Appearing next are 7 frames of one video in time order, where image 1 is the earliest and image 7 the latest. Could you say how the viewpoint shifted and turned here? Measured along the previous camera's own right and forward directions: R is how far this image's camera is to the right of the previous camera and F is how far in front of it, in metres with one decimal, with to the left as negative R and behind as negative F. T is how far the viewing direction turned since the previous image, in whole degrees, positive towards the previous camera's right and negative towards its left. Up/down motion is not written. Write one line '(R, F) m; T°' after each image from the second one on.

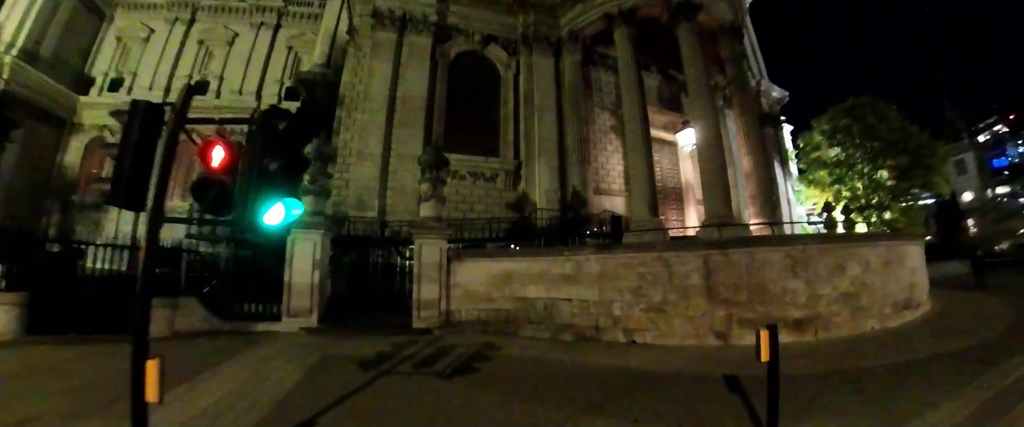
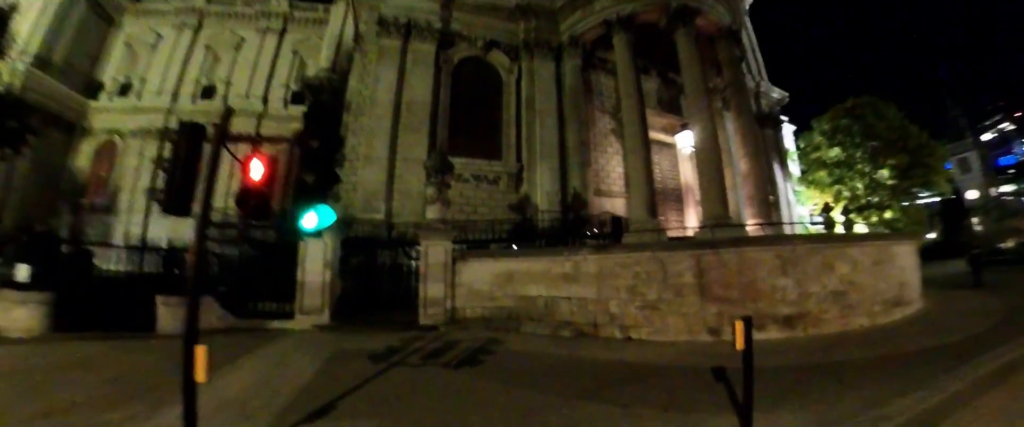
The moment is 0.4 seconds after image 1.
(0.0, -0.4) m; 0°
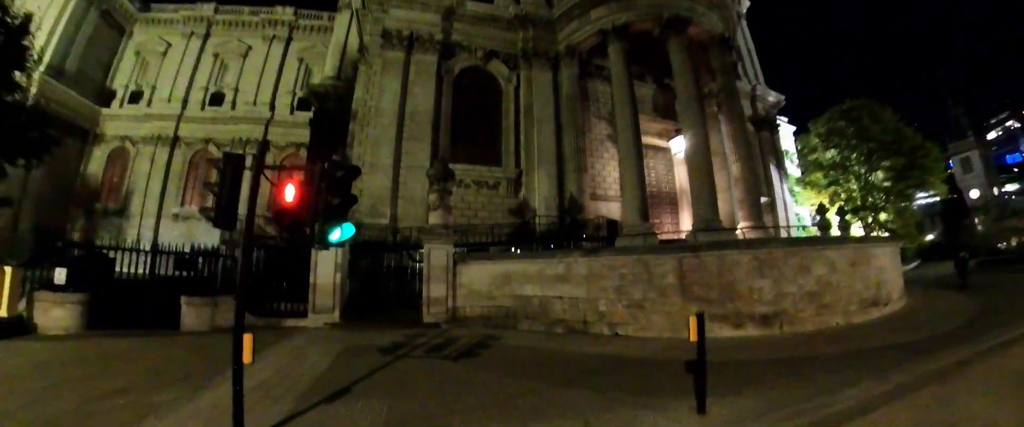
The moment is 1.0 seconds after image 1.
(+0.1, -0.7) m; 0°
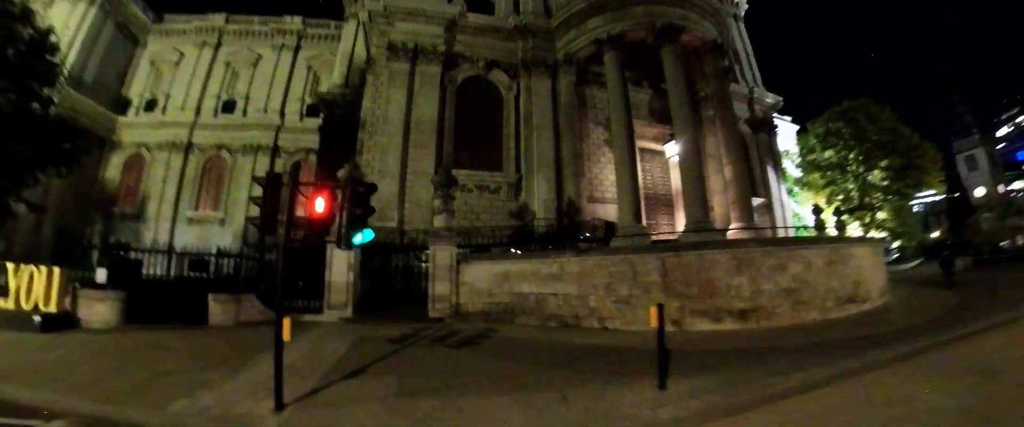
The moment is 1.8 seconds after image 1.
(+0.2, -0.8) m; -1°
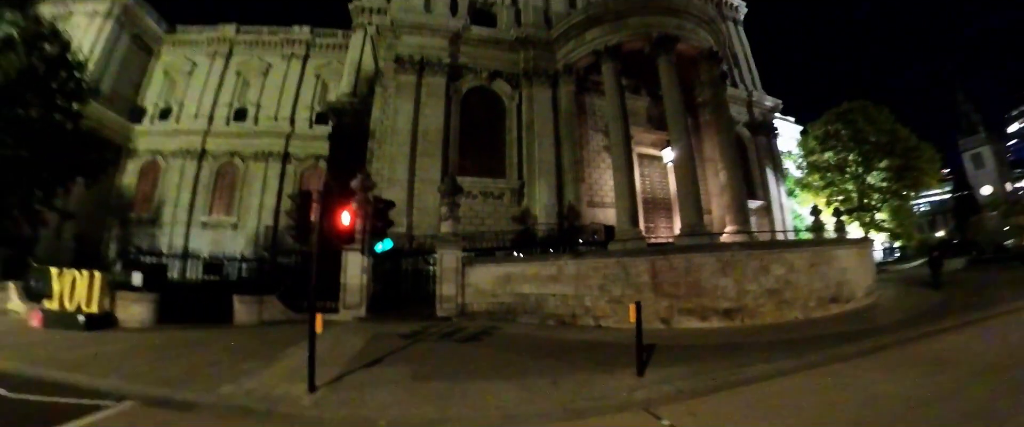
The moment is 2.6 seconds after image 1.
(+0.1, -0.8) m; -1°
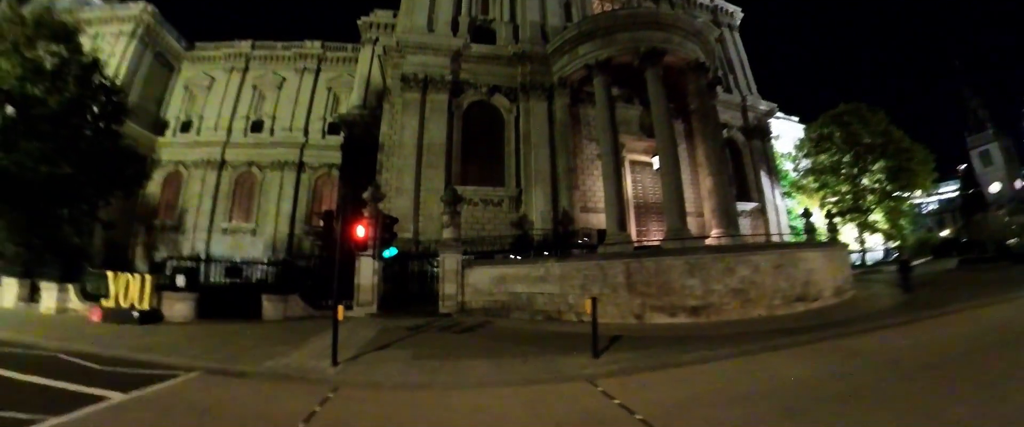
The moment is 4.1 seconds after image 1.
(+0.5, -1.4) m; -1°
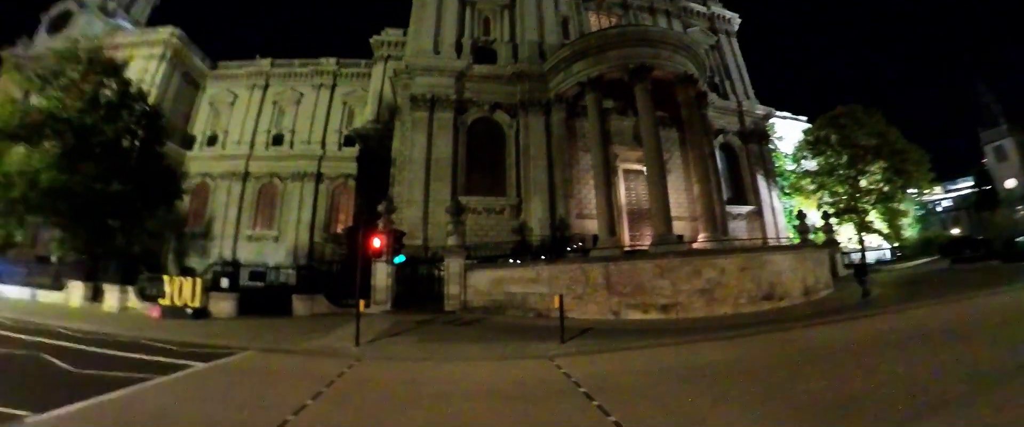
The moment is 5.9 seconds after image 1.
(+0.6, -1.8) m; -2°
